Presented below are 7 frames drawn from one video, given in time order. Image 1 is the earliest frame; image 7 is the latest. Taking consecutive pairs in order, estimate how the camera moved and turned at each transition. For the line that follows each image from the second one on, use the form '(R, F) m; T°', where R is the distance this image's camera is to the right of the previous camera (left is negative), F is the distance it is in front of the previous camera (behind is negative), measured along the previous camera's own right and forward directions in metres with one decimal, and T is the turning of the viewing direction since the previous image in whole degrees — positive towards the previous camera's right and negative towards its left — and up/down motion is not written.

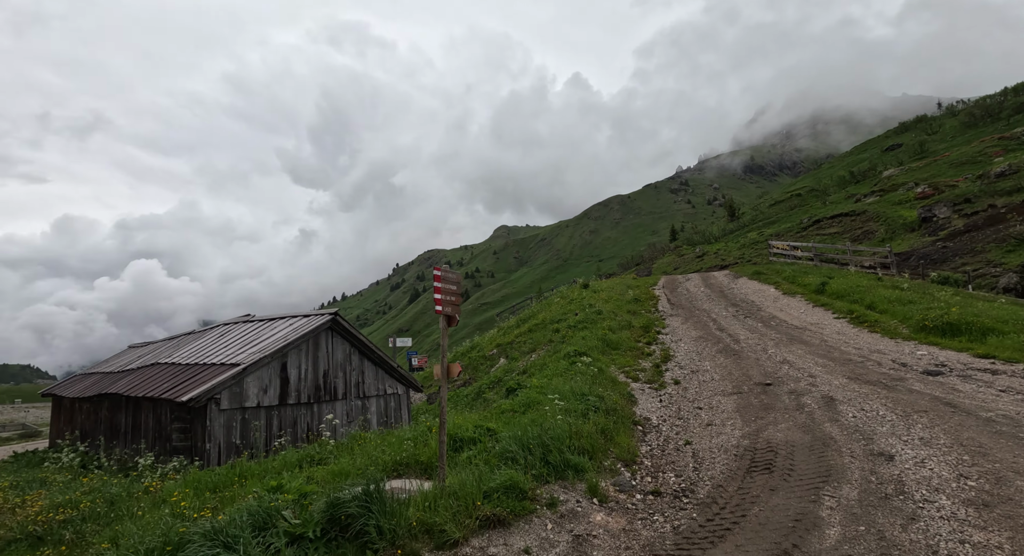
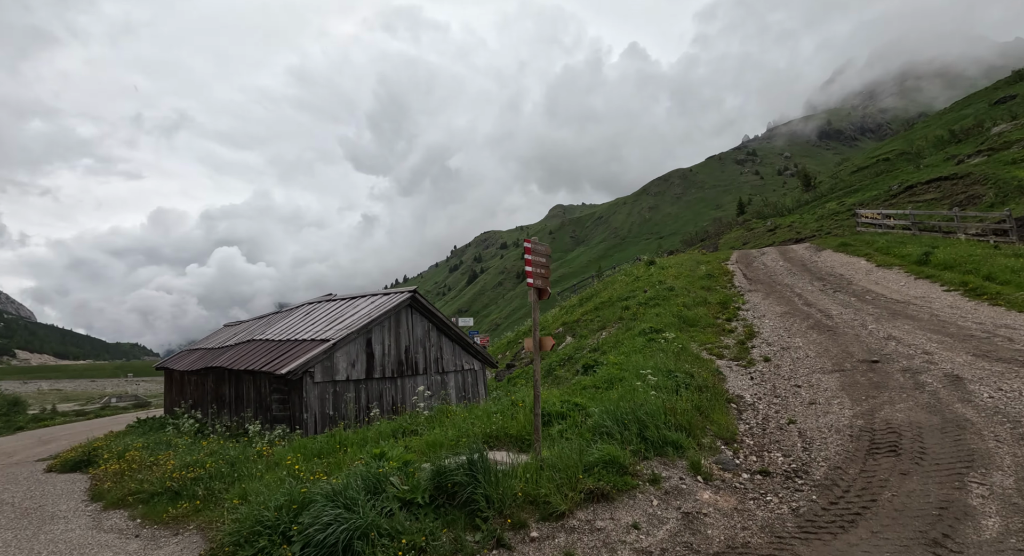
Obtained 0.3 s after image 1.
(-0.4, 0.0) m; -7°
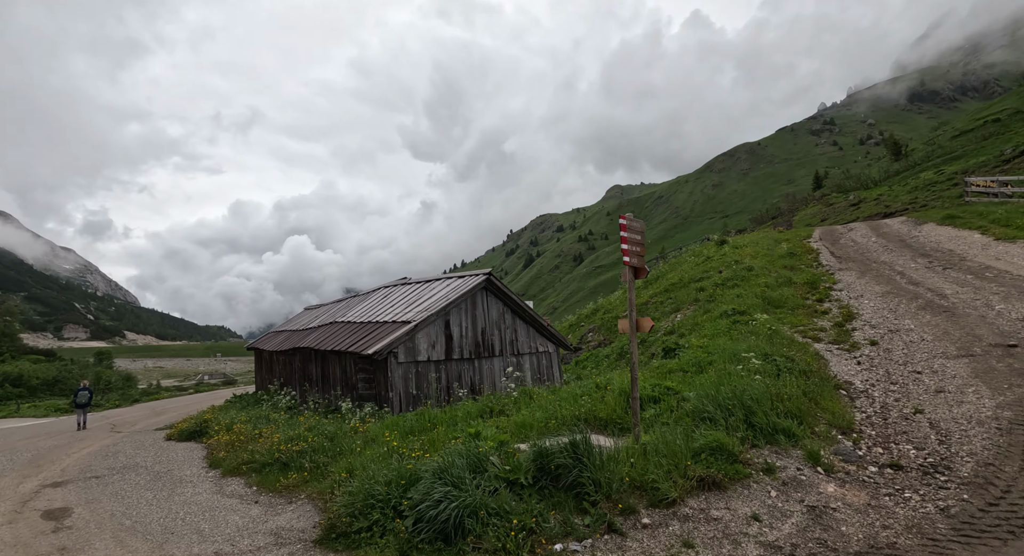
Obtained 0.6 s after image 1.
(-0.5, +0.1) m; -7°
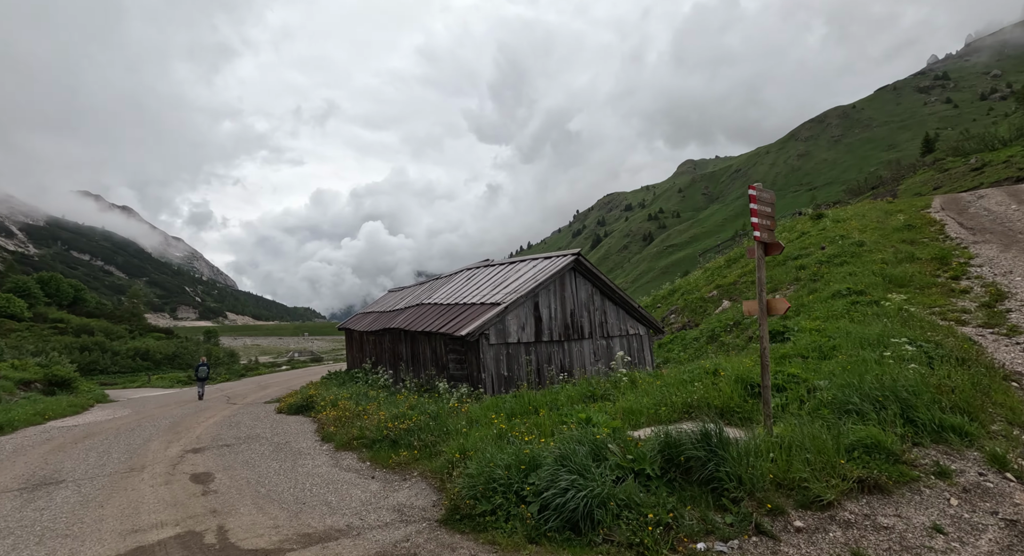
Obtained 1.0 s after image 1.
(-0.6, +0.2) m; -8°
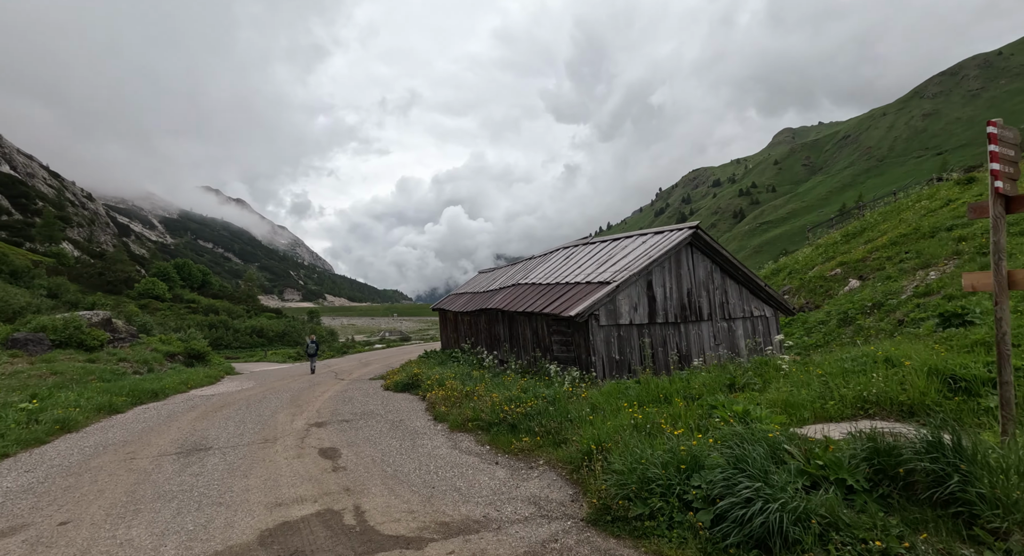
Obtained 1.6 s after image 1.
(-0.8, +0.6) m; -10°
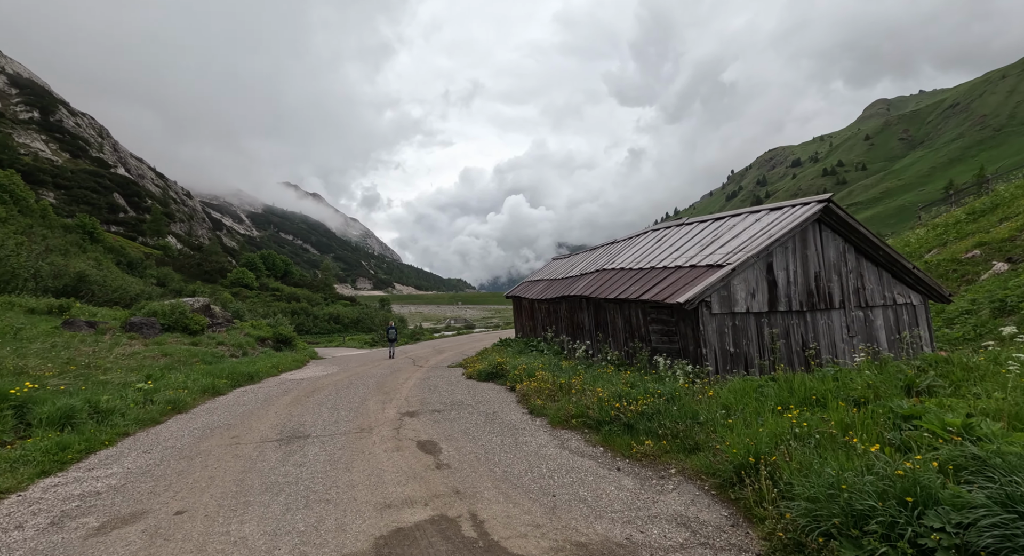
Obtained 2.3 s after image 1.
(-0.8, +0.8) m; -7°
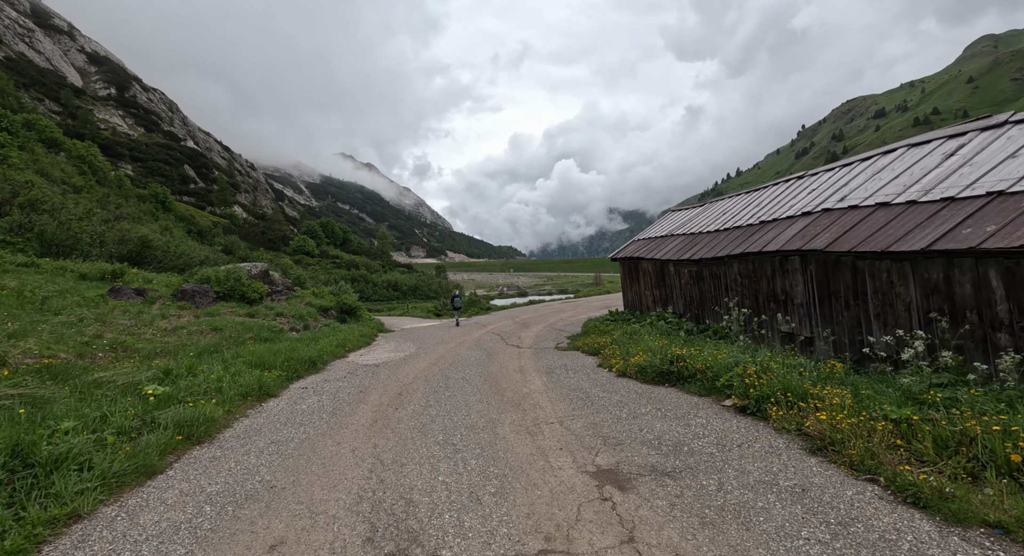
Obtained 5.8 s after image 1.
(-2.9, +5.7) m; -6°
